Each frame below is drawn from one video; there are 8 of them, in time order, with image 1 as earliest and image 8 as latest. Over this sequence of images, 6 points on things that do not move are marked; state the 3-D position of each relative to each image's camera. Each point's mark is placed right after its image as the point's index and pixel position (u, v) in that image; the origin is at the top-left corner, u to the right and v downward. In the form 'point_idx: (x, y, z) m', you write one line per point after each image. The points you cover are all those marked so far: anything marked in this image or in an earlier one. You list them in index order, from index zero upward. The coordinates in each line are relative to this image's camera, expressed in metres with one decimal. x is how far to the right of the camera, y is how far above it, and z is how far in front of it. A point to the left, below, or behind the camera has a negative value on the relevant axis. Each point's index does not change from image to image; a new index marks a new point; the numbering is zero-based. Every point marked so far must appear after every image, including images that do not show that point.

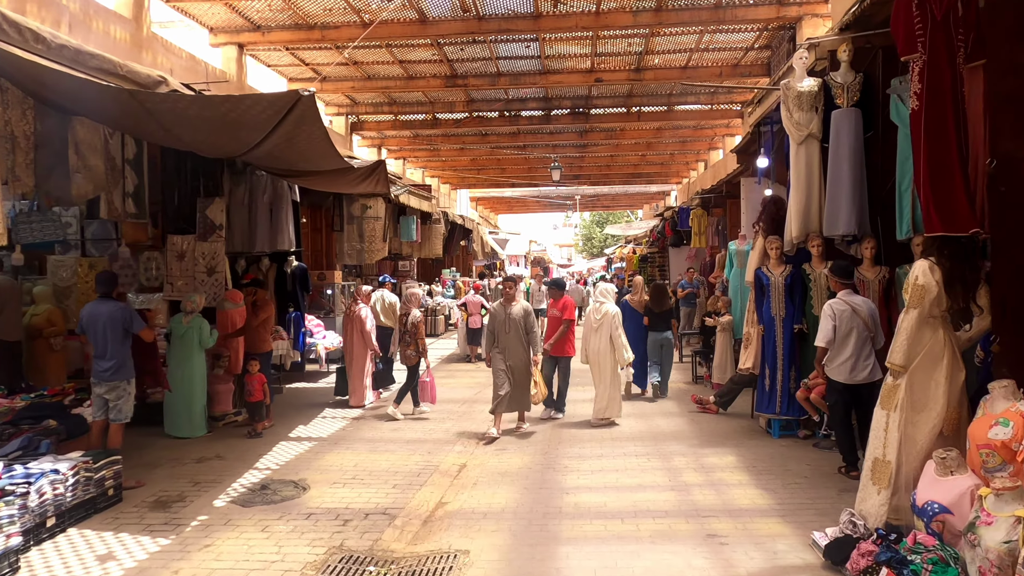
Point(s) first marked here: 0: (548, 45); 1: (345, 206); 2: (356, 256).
0: (+0.7, +4.4, +12.2) m
1: (-3.3, +1.6, +13.1) m
2: (-3.1, +0.6, +13.1) m
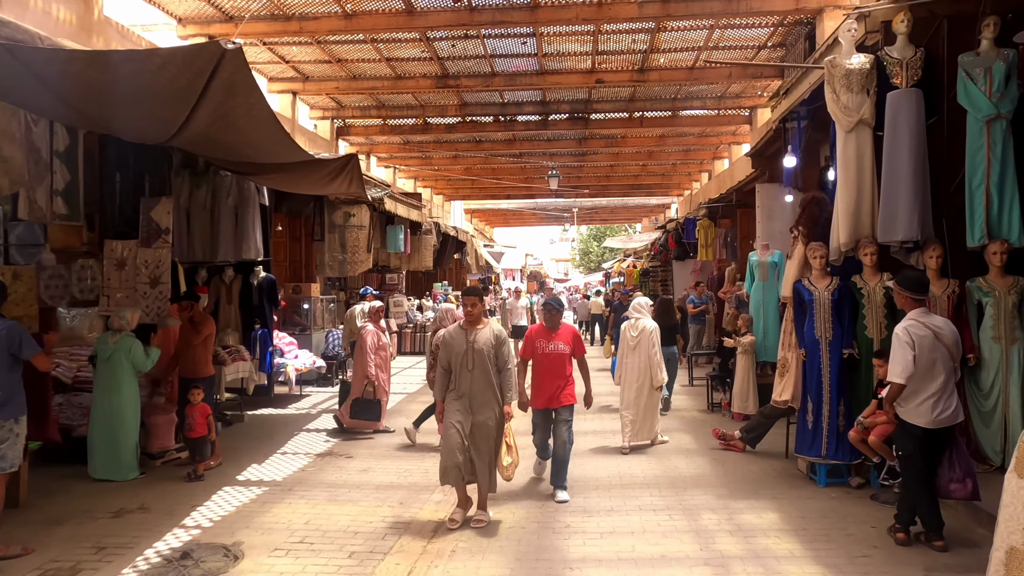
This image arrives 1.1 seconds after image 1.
0: (+0.6, +4.2, +11.3) m
1: (-3.4, +1.3, +12.2) m
2: (-3.2, +0.4, +12.2) m
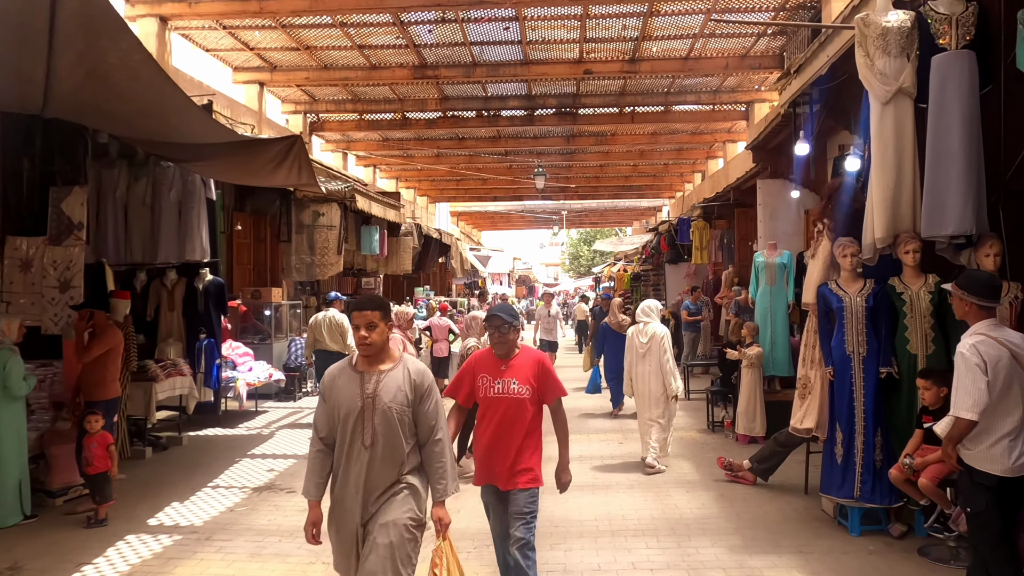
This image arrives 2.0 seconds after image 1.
0: (+0.3, +4.1, +10.5) m
1: (-3.7, +1.3, +11.3) m
2: (-3.5, +0.3, +11.3) m
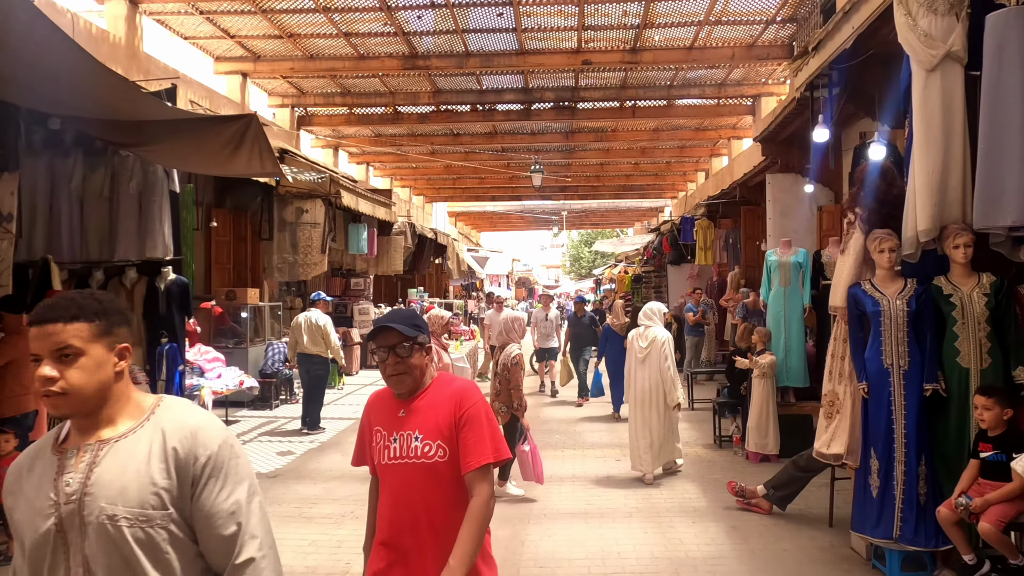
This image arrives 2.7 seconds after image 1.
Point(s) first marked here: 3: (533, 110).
0: (+0.2, +4.1, +9.9) m
1: (-3.8, +1.3, +10.7) m
2: (-3.6, +0.3, +10.7) m
3: (+0.4, +3.8, +14.1) m
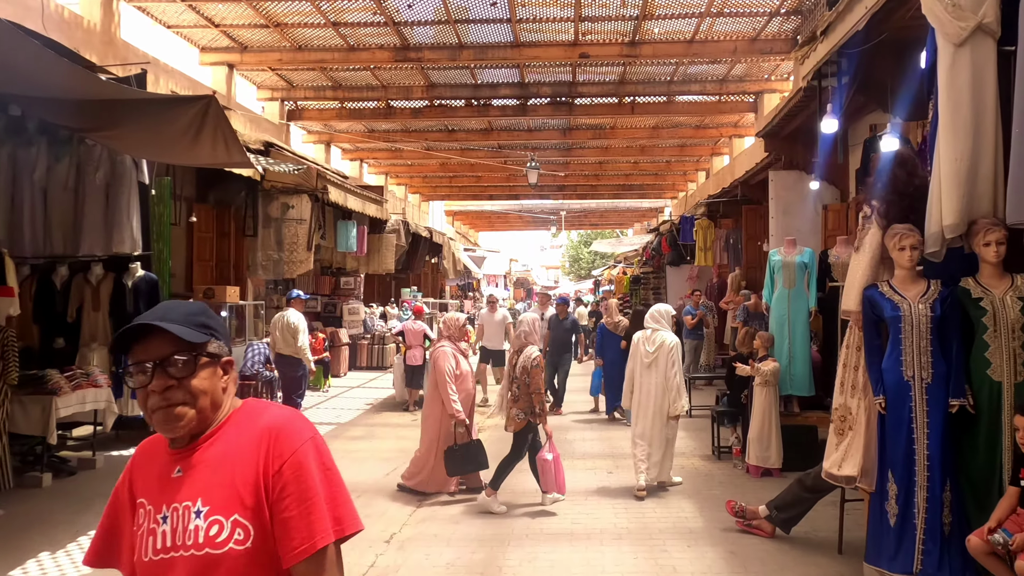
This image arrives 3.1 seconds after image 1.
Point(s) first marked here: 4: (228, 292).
0: (+0.1, +4.1, +9.6) m
1: (-3.9, +1.3, +10.3) m
2: (-3.7, +0.3, +10.3) m
3: (+0.4, +3.8, +13.7) m
4: (-3.6, -0.1, +8.5) m
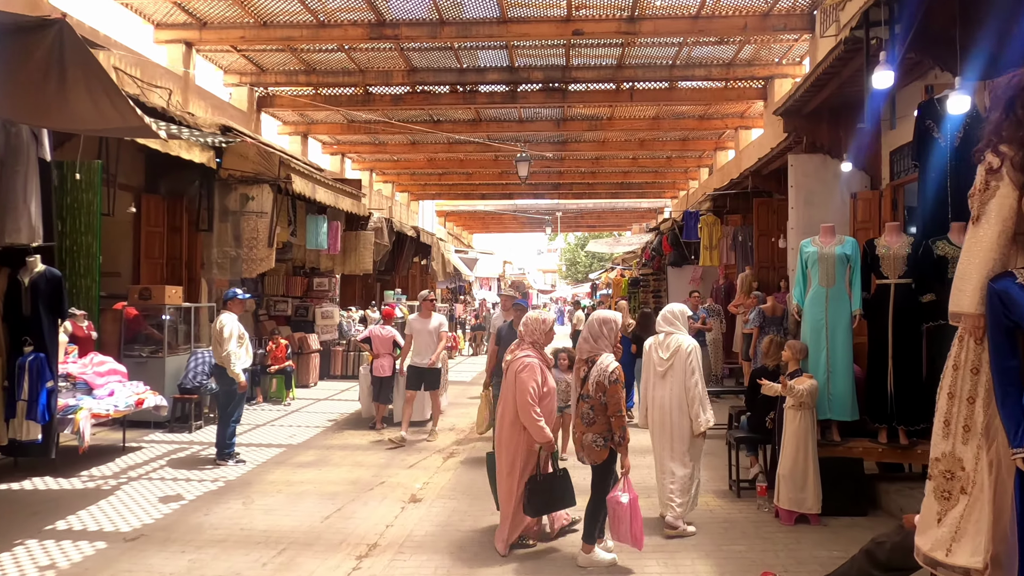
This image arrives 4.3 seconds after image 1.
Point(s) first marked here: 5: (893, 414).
0: (-0.1, +4.1, +8.5) m
1: (-4.1, +1.3, +9.3) m
2: (-3.9, +0.3, +9.2) m
3: (+0.2, +3.7, +12.7) m
4: (-3.8, -0.1, +7.4) m
5: (+2.6, -0.9, +4.5) m
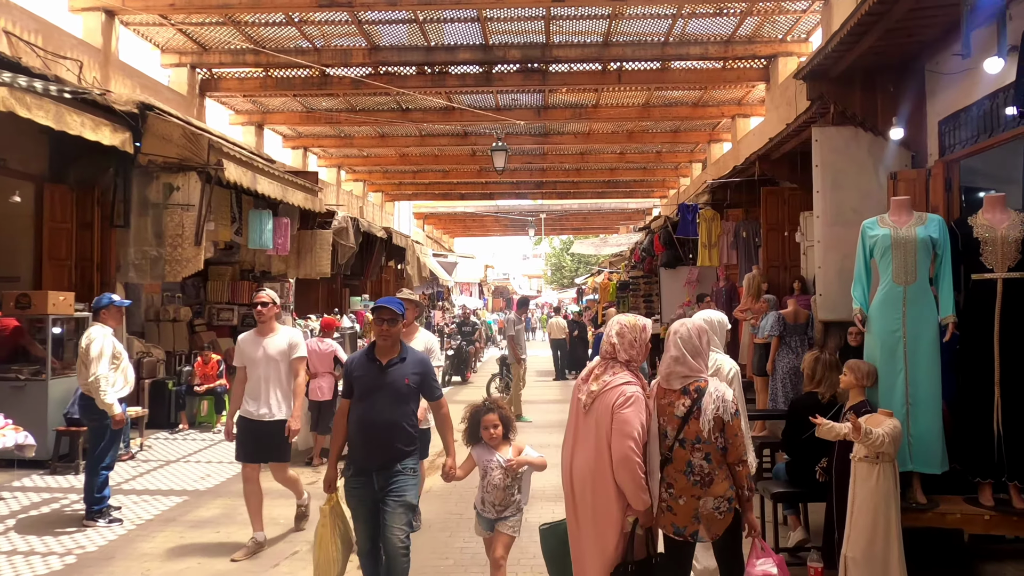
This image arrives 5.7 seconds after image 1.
0: (-0.4, +4.0, +7.2) m
1: (-4.4, +1.2, +7.9) m
2: (-4.3, +0.2, +7.8) m
3: (-0.3, +3.7, +11.4) m
4: (-4.1, -0.1, +6.0) m
5: (+2.3, -0.8, +3.2) m
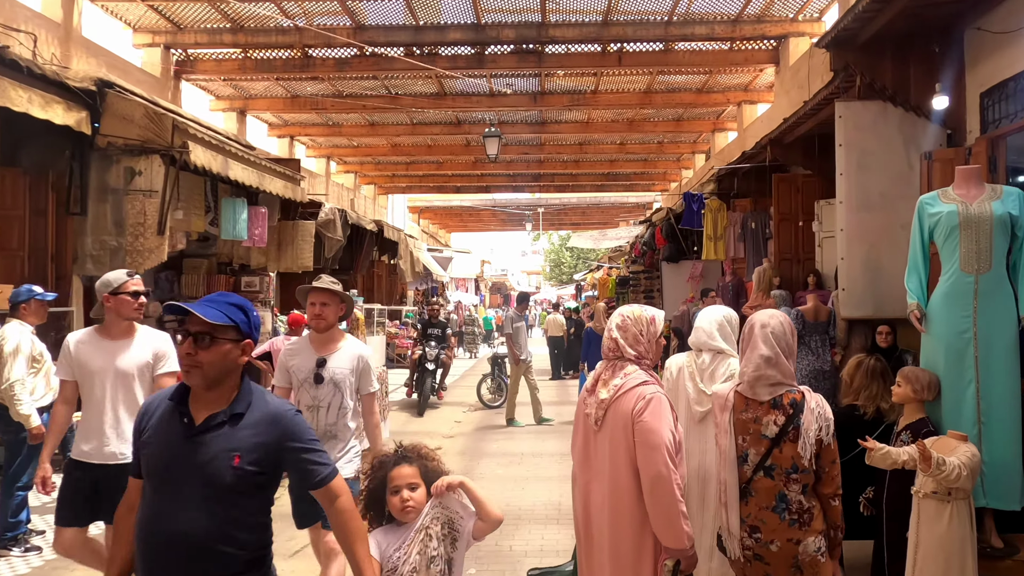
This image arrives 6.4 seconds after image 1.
0: (-0.5, +4.1, +6.6) m
1: (-4.5, +1.3, +7.2) m
2: (-4.4, +0.3, +7.2) m
3: (-0.4, +3.7, +10.8) m
4: (-4.2, 0.0, +5.4) m
5: (+2.2, -0.8, +2.6) m
